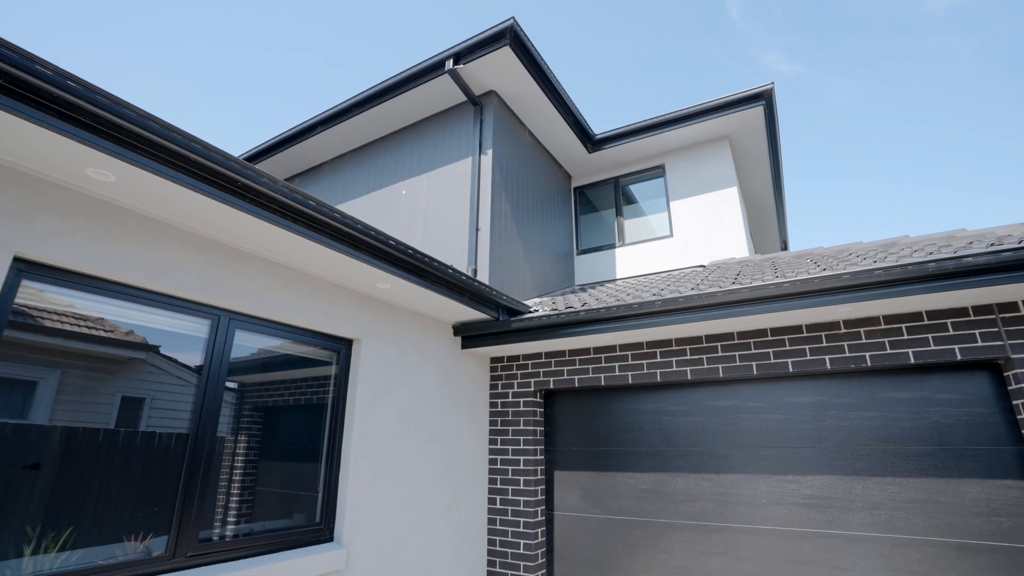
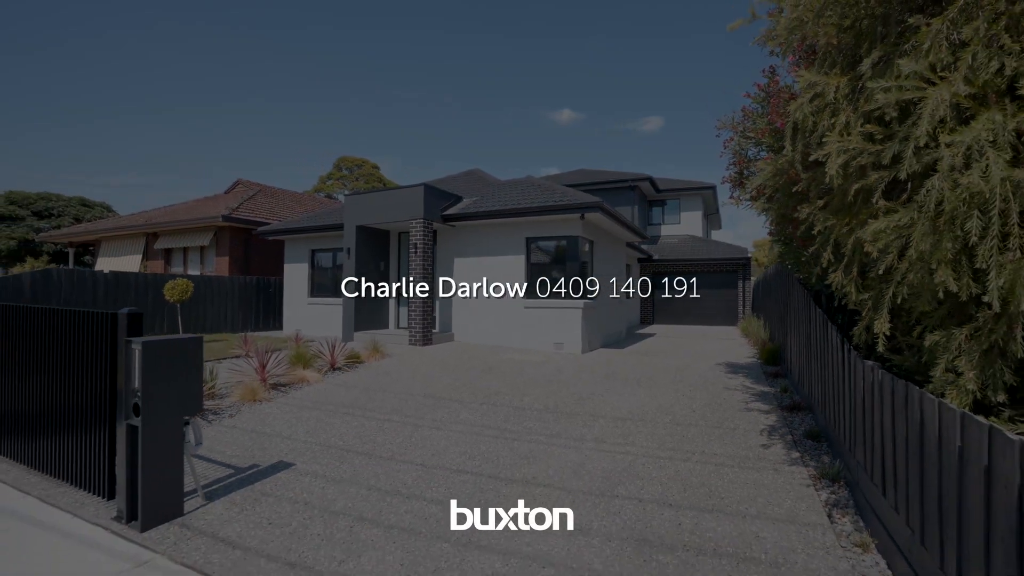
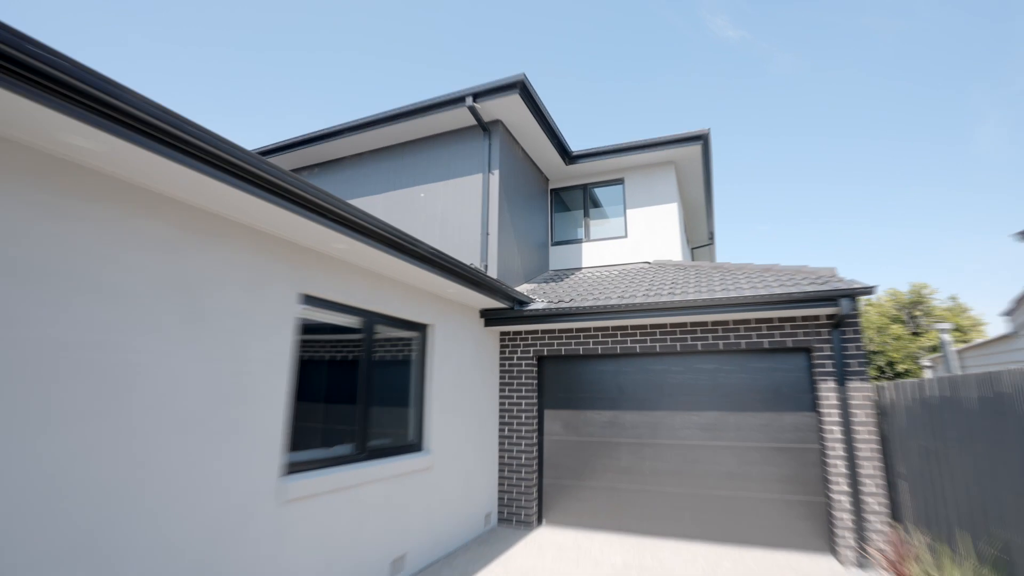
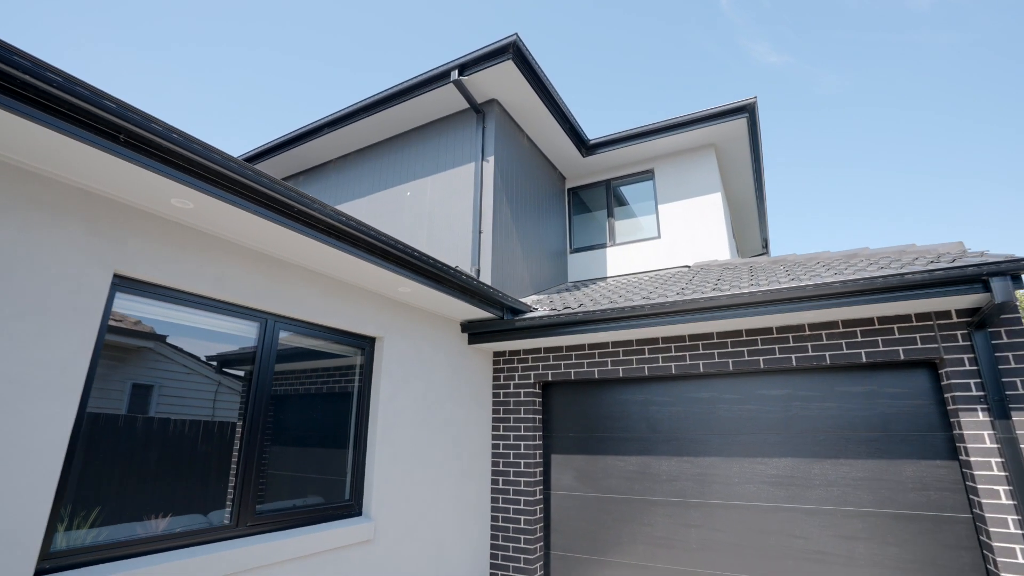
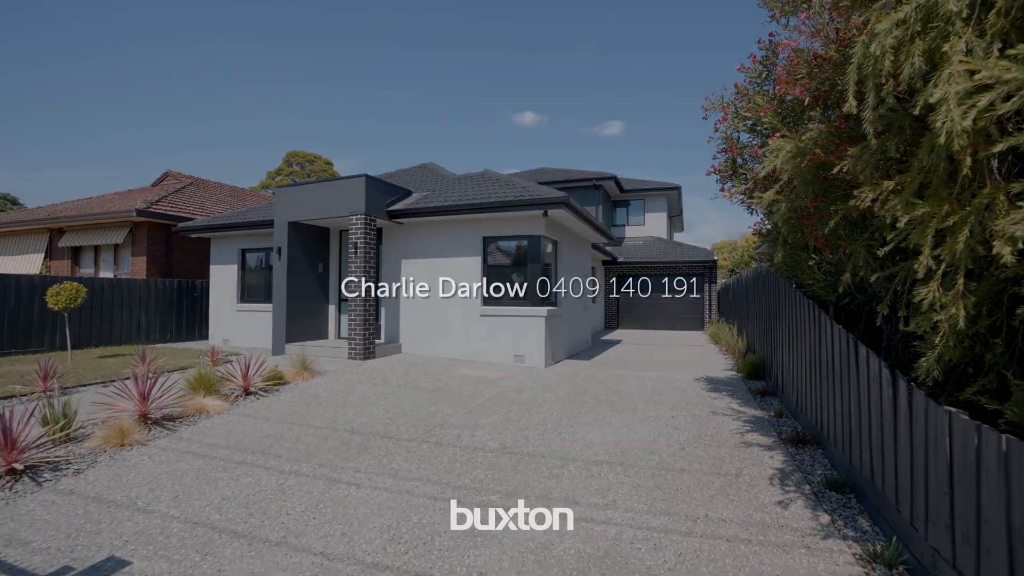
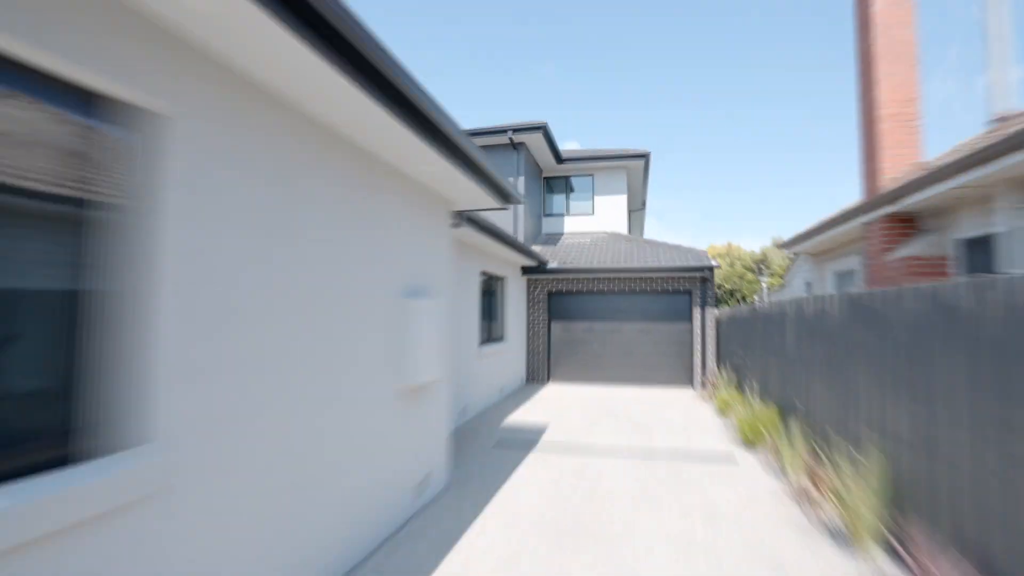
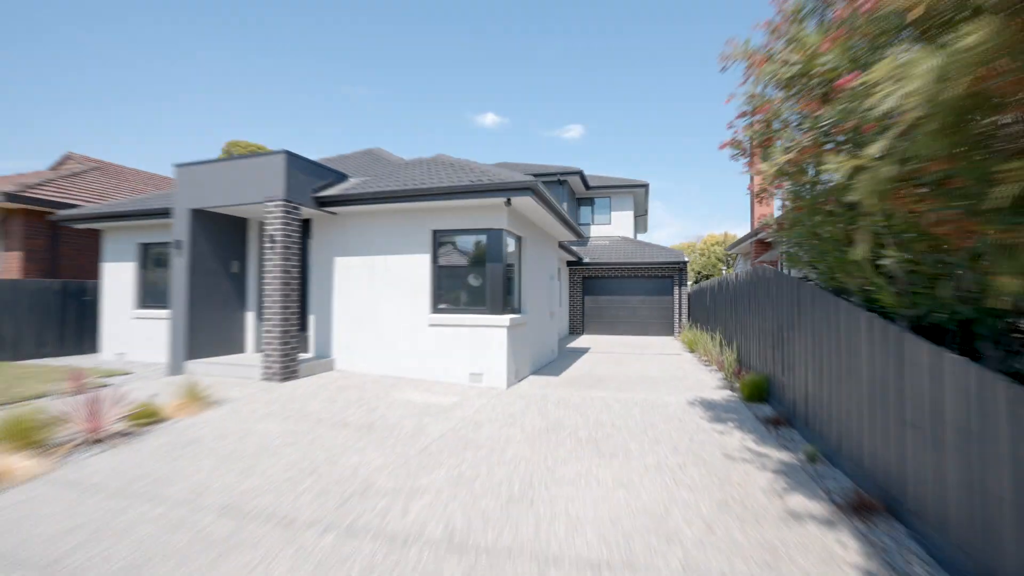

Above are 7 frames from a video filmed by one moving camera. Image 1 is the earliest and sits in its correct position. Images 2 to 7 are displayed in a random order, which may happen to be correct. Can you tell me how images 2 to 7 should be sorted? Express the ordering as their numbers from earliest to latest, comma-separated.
4, 3, 6, 7, 5, 2
